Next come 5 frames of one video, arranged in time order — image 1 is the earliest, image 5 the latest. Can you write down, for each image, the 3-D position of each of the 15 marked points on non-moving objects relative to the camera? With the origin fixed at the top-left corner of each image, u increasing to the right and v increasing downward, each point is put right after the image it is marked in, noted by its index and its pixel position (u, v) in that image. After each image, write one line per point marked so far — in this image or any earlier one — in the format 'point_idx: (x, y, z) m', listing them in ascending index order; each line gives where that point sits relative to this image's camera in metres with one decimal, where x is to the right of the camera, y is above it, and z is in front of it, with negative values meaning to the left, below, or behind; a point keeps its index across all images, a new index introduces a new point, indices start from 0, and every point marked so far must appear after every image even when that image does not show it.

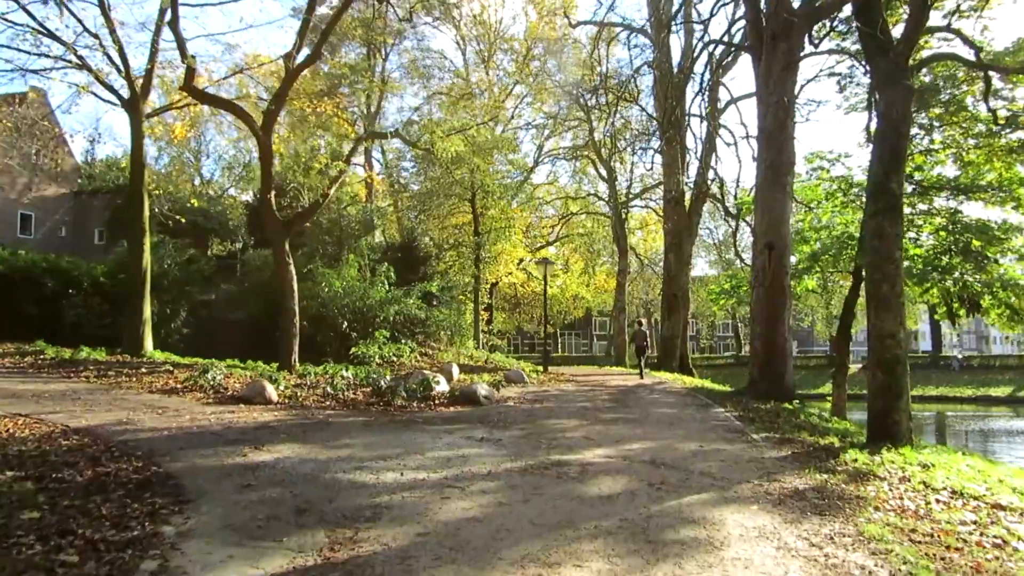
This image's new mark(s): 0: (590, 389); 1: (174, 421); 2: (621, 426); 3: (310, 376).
0: (+1.7, -2.2, +16.9) m
1: (-3.9, -1.6, +9.0) m
2: (+1.5, -1.9, +10.6) m
3: (-3.5, -1.5, +13.3) m
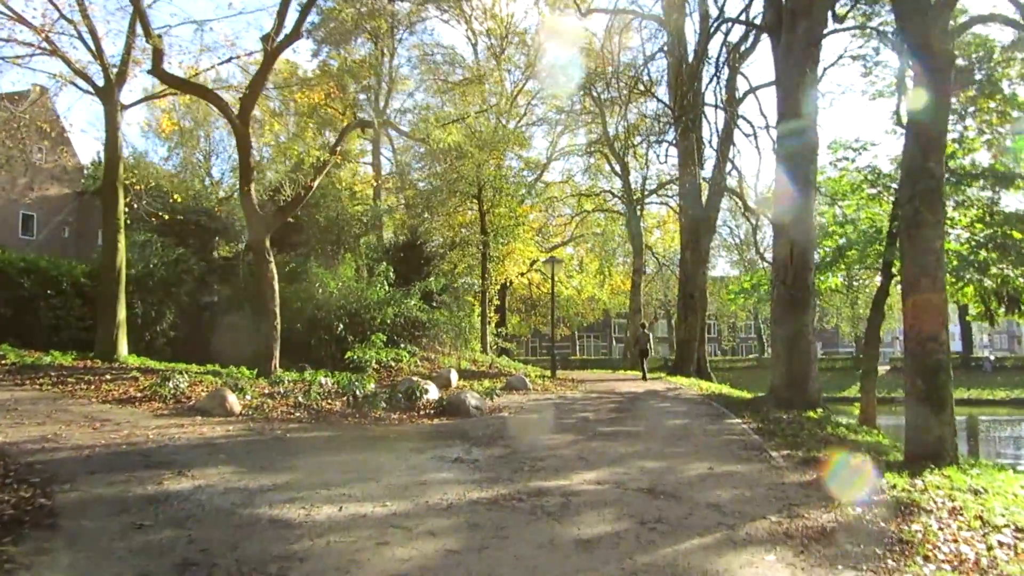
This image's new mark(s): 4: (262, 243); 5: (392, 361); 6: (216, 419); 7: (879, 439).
0: (+1.7, -2.2, +15.6) m
1: (-4.1, -1.5, +7.9) m
2: (+1.3, -1.9, +9.4) m
3: (-3.6, -1.5, +12.2) m
4: (-4.8, +0.8, +14.7) m
5: (-3.0, -1.8, +19.3) m
6: (-3.7, -1.6, +9.6) m
7: (+5.5, -2.3, +11.6) m
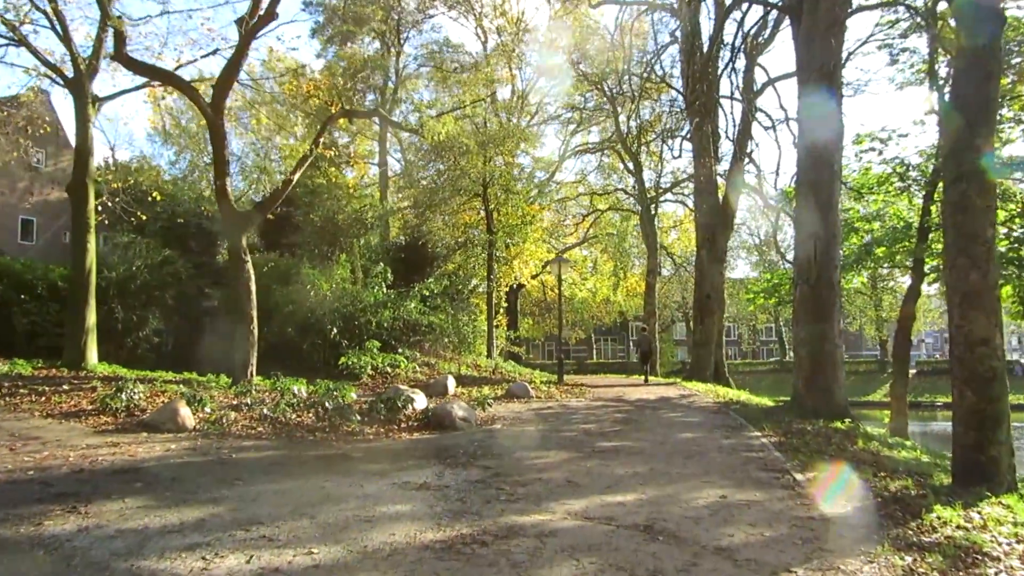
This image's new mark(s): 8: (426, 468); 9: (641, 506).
0: (+1.7, -2.2, +14.4) m
1: (-4.3, -1.5, +6.9) m
2: (+1.2, -1.8, +8.2) m
3: (-3.7, -1.5, +11.1) m
4: (-4.8, +0.8, +13.7) m
5: (-2.9, -1.8, +18.2) m
6: (-3.8, -1.6, +8.5) m
7: (+5.4, -2.2, +10.3) m
8: (-0.8, -1.7, +7.3) m
9: (+1.0, -1.7, +6.1) m
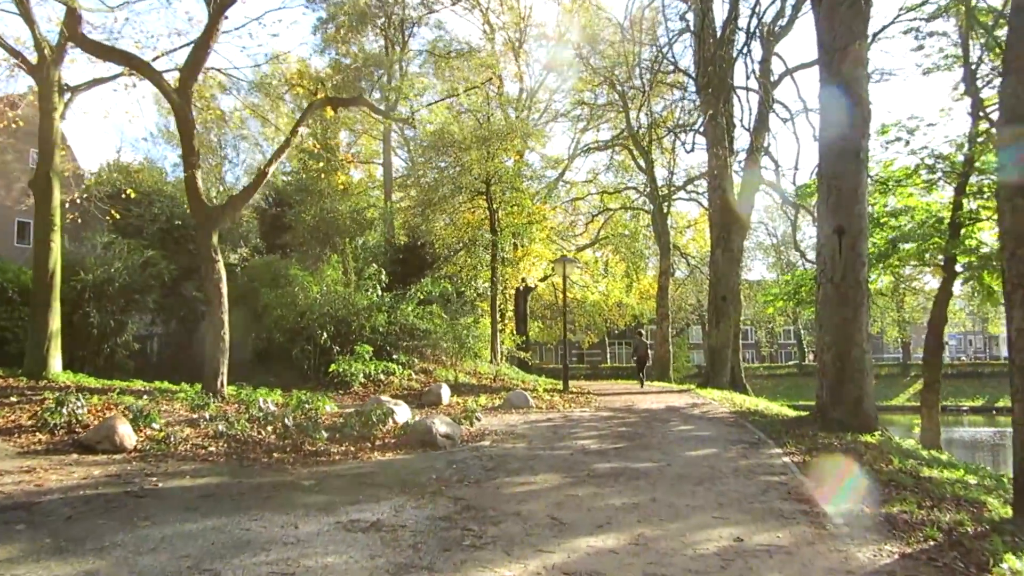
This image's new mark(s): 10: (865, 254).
0: (+1.6, -2.2, +13.2) m
1: (-4.6, -1.5, +5.8) m
2: (+1.0, -1.8, +7.0) m
3: (-3.8, -1.6, +10.0) m
4: (-4.9, +0.8, +12.6) m
5: (-2.9, -1.9, +17.1) m
6: (-4.0, -1.6, +7.5) m
7: (+5.2, -2.2, +9.0) m
8: (-1.0, -1.7, +6.2) m
9: (+0.8, -1.7, +4.9) m
10: (+5.3, +0.5, +11.6) m
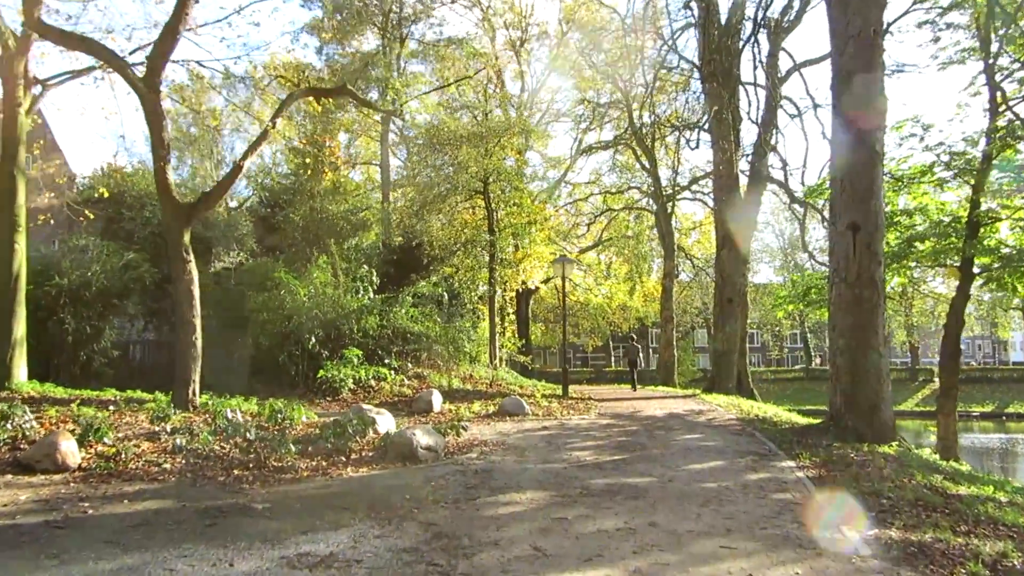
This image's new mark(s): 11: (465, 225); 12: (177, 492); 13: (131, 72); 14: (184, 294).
0: (+1.5, -2.2, +12.4) m
1: (-4.7, -1.5, +5.1) m
2: (+0.8, -1.8, +6.2) m
3: (-3.9, -1.6, +9.3) m
4: (-5.0, +0.7, +11.9) m
5: (-3.0, -1.9, +16.3) m
6: (-4.1, -1.6, +6.7) m
7: (+5.1, -2.2, +8.2) m
8: (-1.2, -1.7, +5.4) m
9: (+0.6, -1.7, +4.2) m
10: (+5.1, +0.5, +10.8) m
11: (-1.3, +1.7, +21.1) m
12: (-2.8, -1.7, +6.5) m
13: (-5.4, +3.1, +11.1) m
14: (-5.0, 0.0, +12.0) m
